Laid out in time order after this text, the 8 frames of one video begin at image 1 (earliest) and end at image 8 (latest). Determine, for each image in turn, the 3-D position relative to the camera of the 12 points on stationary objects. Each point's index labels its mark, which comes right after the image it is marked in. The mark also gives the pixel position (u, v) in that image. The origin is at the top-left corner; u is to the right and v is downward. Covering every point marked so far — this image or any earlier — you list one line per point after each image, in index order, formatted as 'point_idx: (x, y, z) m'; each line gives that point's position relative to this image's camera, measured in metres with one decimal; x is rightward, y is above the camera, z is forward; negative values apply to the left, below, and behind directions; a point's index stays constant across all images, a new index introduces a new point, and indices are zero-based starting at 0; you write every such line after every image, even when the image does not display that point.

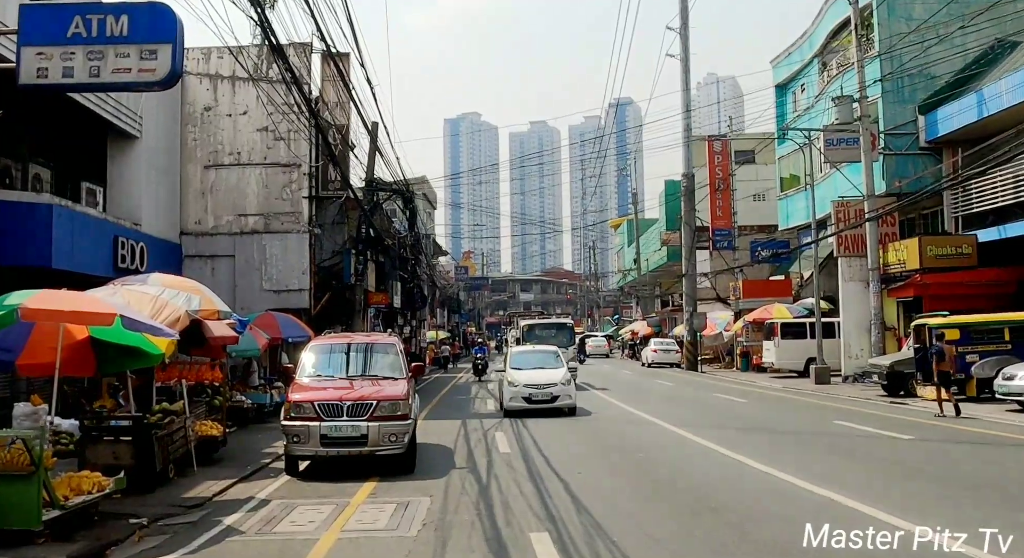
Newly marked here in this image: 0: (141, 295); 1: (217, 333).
0: (-4.6, -0.2, +10.1) m
1: (-4.9, -0.9, +13.7) m
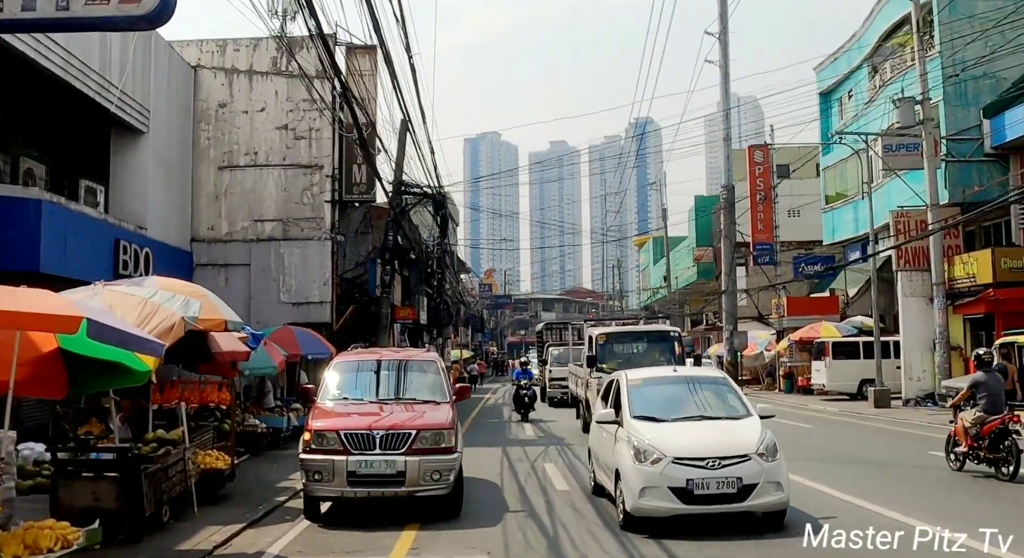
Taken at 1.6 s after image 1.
0: (-3.8, -0.2, +8.2) m
1: (-4.1, -1.0, +11.8) m
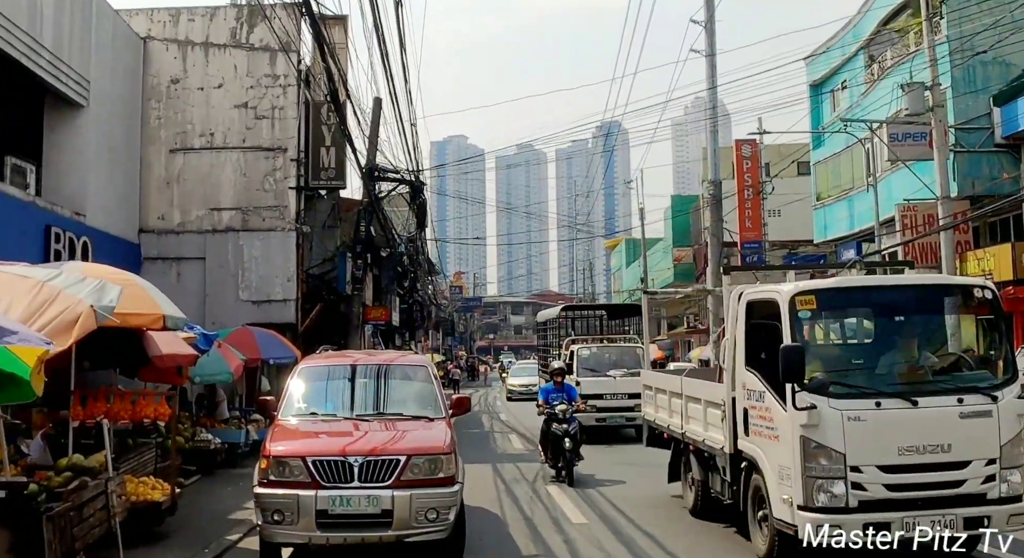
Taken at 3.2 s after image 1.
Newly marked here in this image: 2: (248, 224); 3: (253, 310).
0: (-3.7, 0.0, +6.1) m
1: (-4.1, -0.9, +9.7) m
2: (-6.3, +1.3, +19.7) m
3: (-6.1, -0.7, +19.4) m
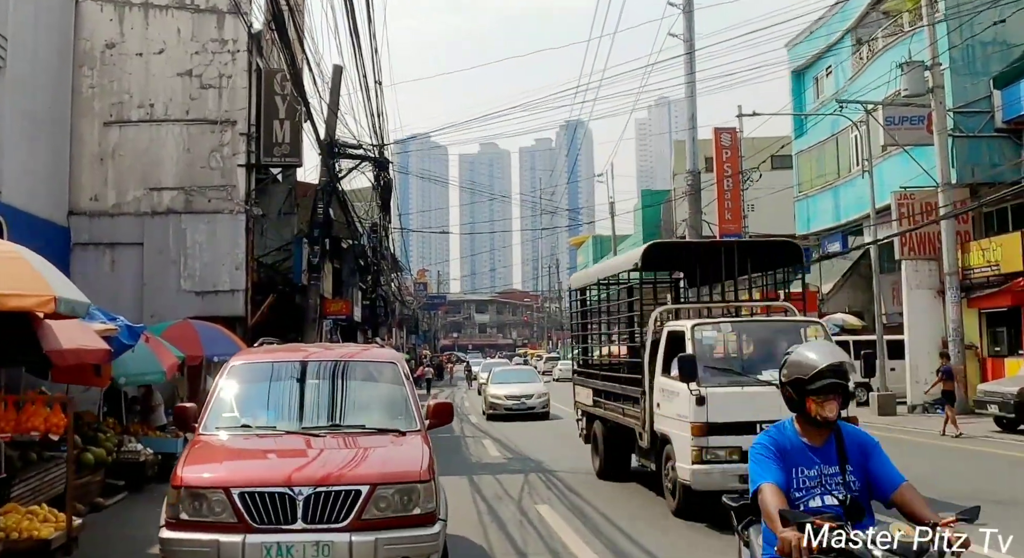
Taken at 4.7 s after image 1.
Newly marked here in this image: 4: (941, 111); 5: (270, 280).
0: (-3.6, +0.2, +4.2) m
1: (-4.2, -0.6, +7.8) m
2: (-6.9, +1.6, +17.6) m
3: (-6.6, -0.5, +17.4) m
4: (+9.6, +3.8, +18.3) m
5: (-5.7, 0.0, +19.3) m
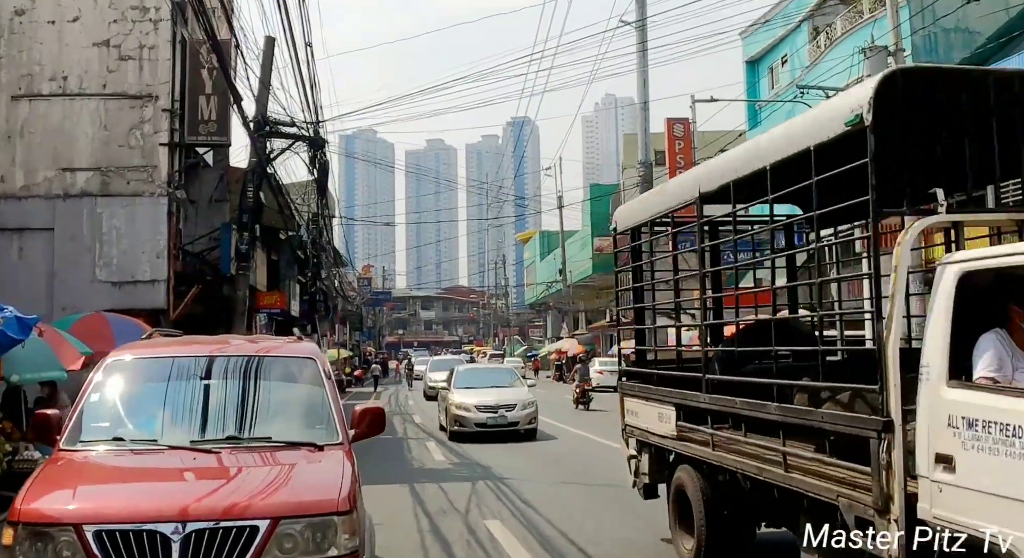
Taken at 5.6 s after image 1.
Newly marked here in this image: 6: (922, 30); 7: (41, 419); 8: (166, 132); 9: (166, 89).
0: (-3.8, +0.4, +2.9) m
1: (-4.6, -0.5, +6.5) m
2: (-7.9, +1.8, +16.1) m
3: (-7.7, -0.3, +15.9) m
4: (+8.5, +3.9, +17.9) m
5: (-6.9, +0.2, +17.9) m
6: (+10.0, +6.1, +20.1) m
7: (-2.9, -0.9, +5.2) m
8: (-6.8, +2.9, +16.2) m
9: (-6.8, +3.7, +16.2) m
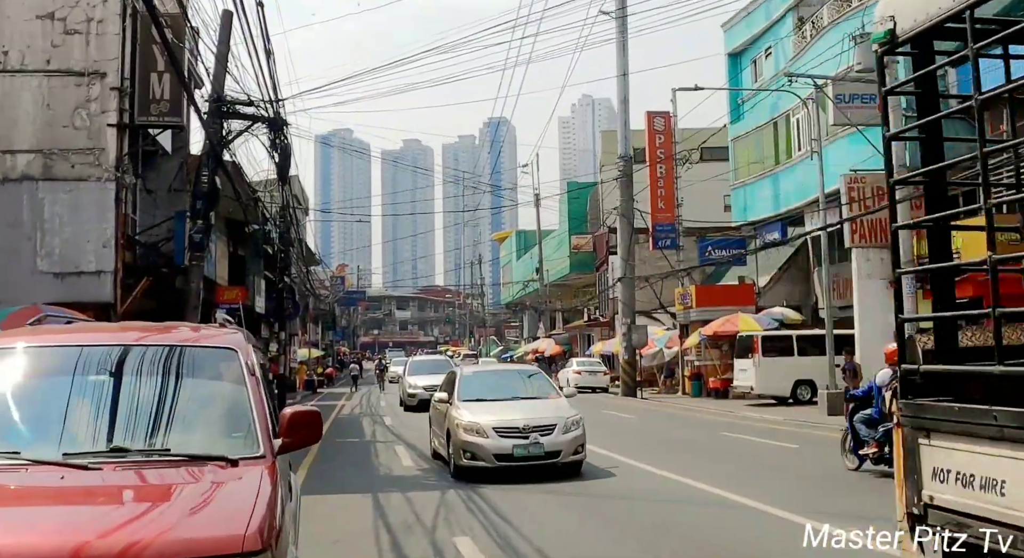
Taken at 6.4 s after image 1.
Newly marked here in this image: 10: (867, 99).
0: (-3.9, +0.5, +1.8) m
1: (-4.8, -0.3, +5.4) m
2: (-8.4, +1.9, +14.9) m
3: (-8.1, -0.1, +14.7) m
4: (+8.0, +3.9, +17.2) m
5: (-7.4, +0.3, +16.7) m
6: (+9.4, +6.2, +19.4) m
7: (-3.1, -0.7, +4.1) m
8: (-7.2, +3.0, +15.0) m
9: (-7.2, +3.9, +15.0) m
10: (+7.4, +3.7, +17.2) m
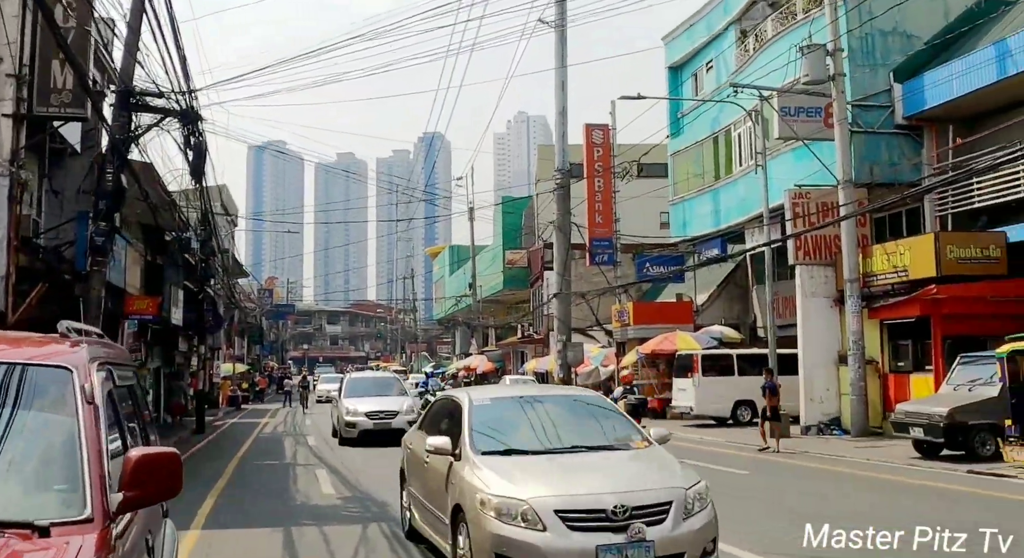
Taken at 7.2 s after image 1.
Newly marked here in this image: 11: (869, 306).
0: (-3.9, +0.6, +0.6) m
1: (-5.1, -0.3, +4.1) m
2: (-9.4, +1.9, +13.3) m
3: (-9.2, -0.2, +13.1) m
4: (+6.7, +3.6, +16.9) m
5: (-8.6, +0.2, +15.2) m
6: (+8.0, +5.7, +19.3) m
7: (-3.3, -0.7, +3.0) m
8: (-8.3, +2.9, +13.5) m
9: (-8.3, +3.8, +13.6) m
10: (+6.2, +3.4, +16.9) m
11: (+7.5, -0.6, +17.2) m
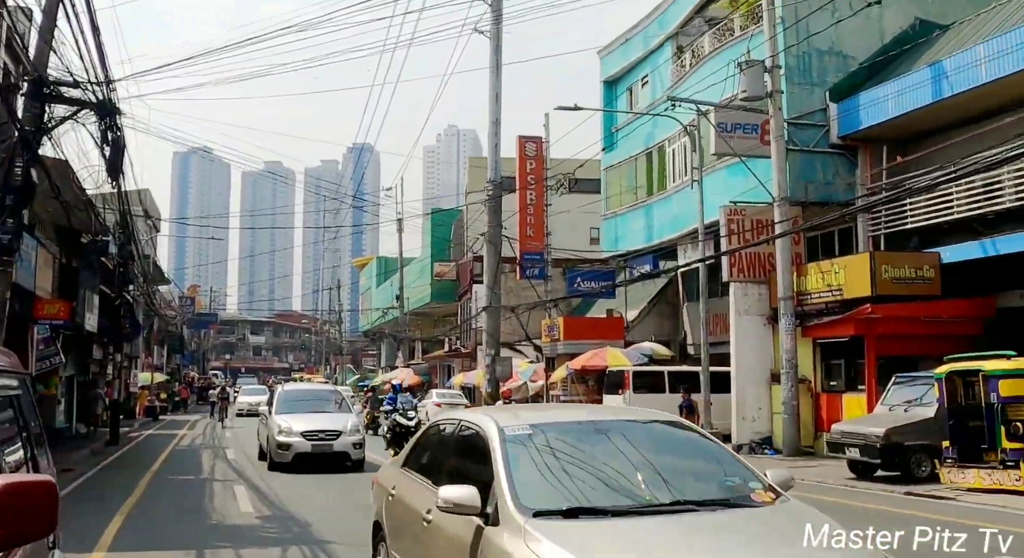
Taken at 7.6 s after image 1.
0: (-3.8, +0.7, -0.2) m
1: (-5.4, -0.2, +3.1) m
2: (-10.4, +1.9, +11.9) m
3: (-10.2, -0.2, +11.7) m
4: (+5.4, +3.2, +17.0) m
5: (-9.8, +0.2, +13.8) m
6: (+6.5, +5.3, +19.5) m
7: (-3.4, -0.6, +2.1) m
8: (-9.3, +2.9, +12.3) m
9: (-9.2, +3.8, +12.3) m
10: (+4.8, +3.0, +16.9) m
11: (+6.1, -1.0, +17.3) m
